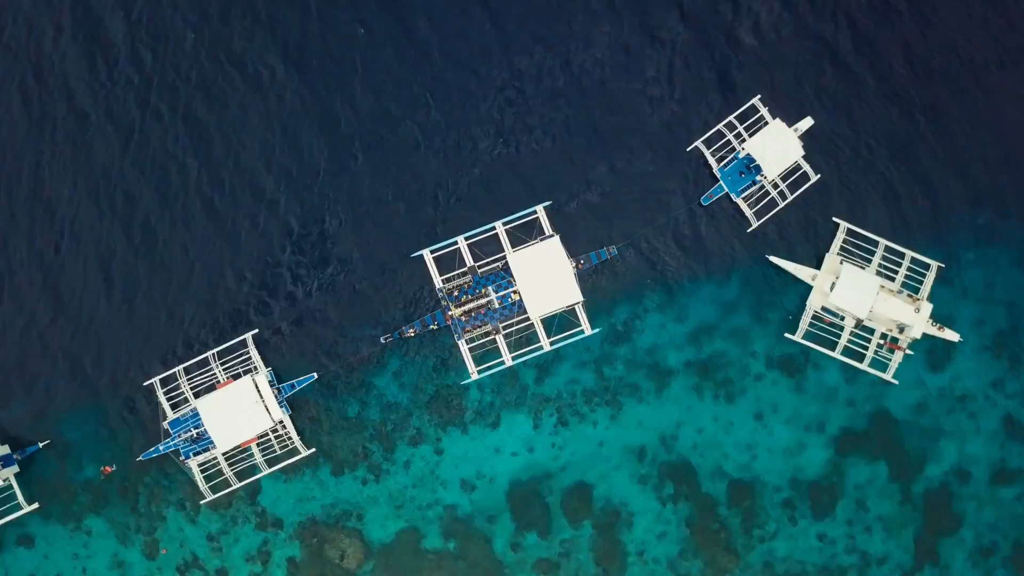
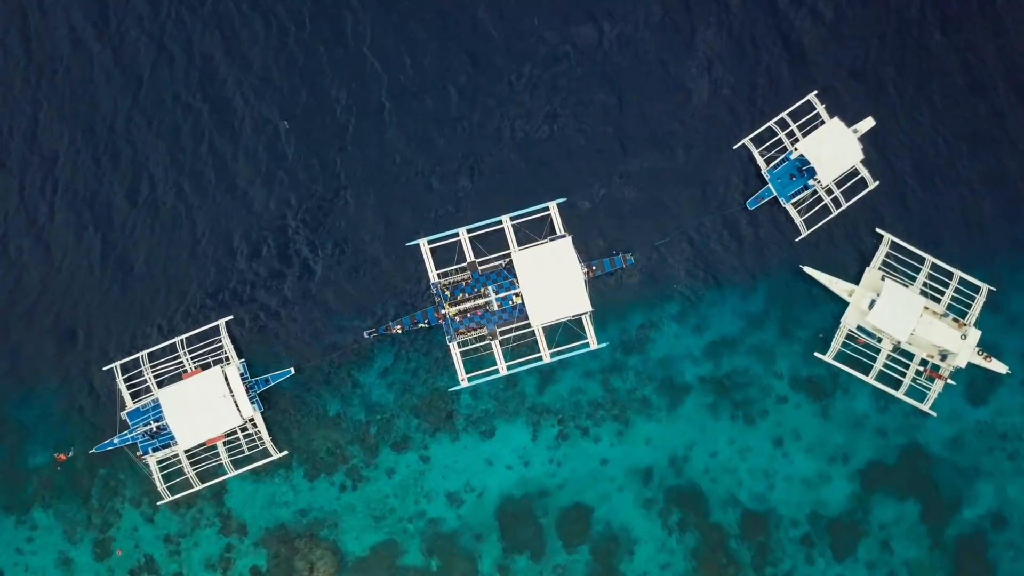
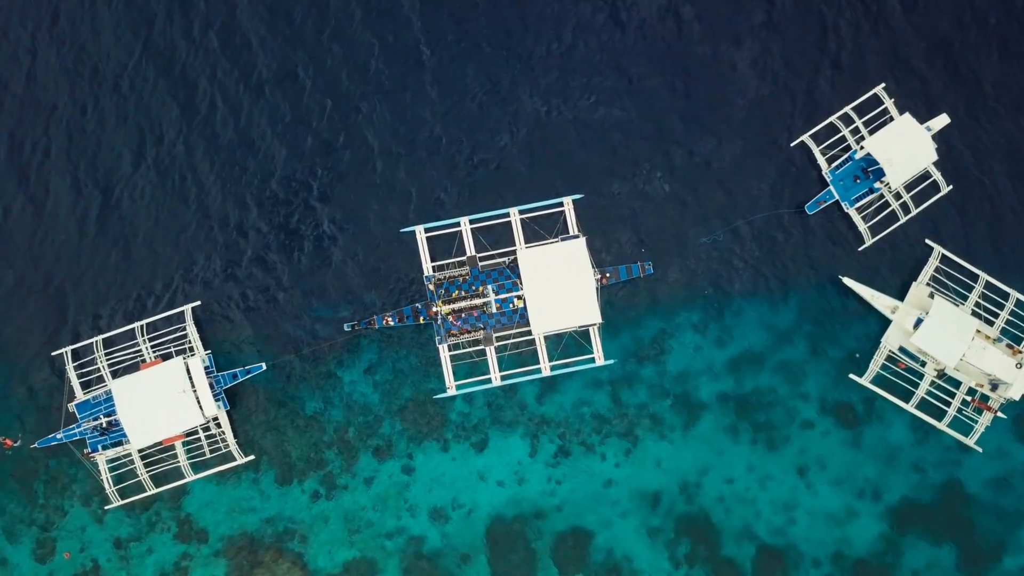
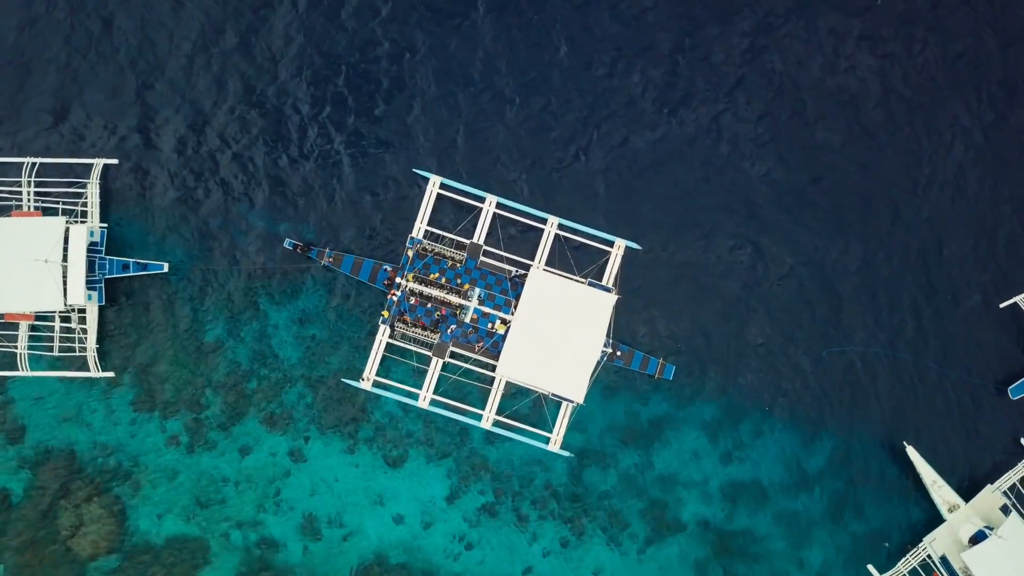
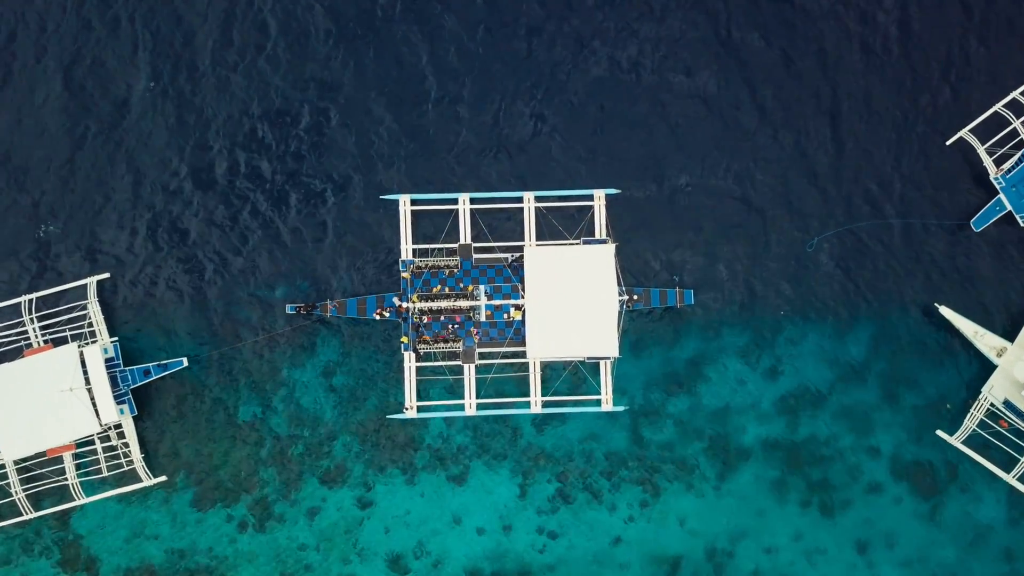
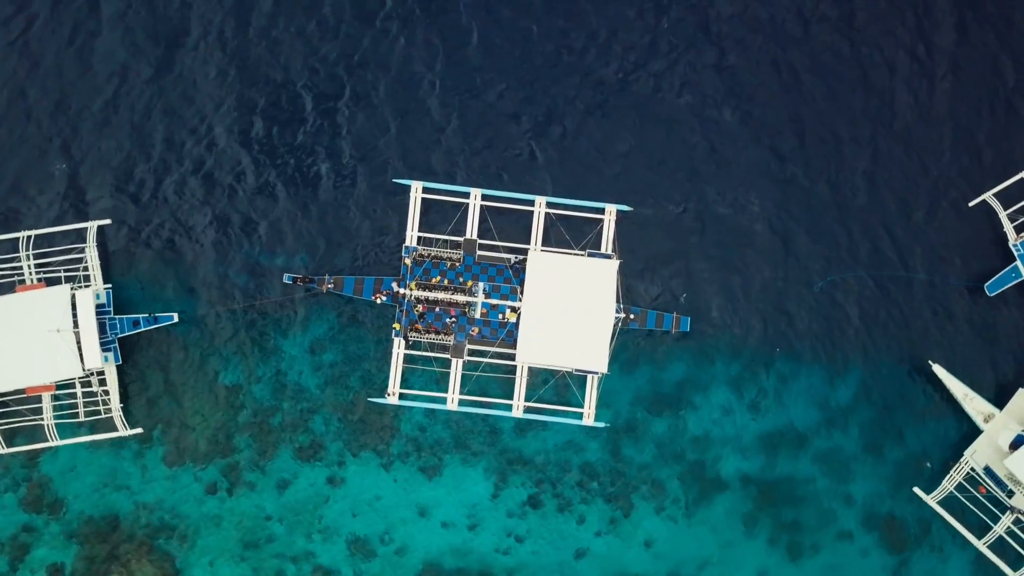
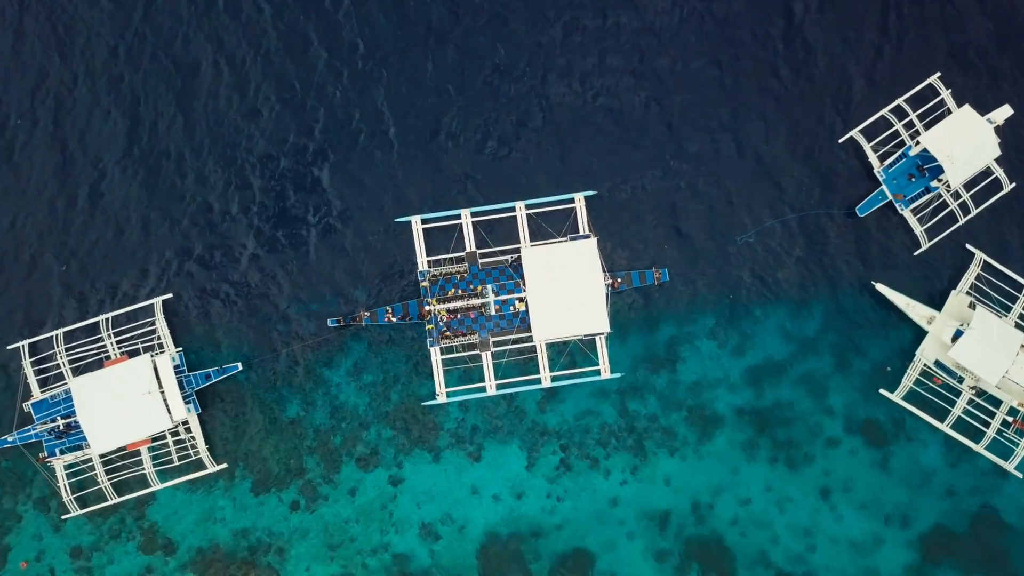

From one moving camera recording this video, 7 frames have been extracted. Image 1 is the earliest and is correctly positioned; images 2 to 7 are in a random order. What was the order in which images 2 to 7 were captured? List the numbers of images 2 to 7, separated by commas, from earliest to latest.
2, 3, 7, 5, 6, 4
